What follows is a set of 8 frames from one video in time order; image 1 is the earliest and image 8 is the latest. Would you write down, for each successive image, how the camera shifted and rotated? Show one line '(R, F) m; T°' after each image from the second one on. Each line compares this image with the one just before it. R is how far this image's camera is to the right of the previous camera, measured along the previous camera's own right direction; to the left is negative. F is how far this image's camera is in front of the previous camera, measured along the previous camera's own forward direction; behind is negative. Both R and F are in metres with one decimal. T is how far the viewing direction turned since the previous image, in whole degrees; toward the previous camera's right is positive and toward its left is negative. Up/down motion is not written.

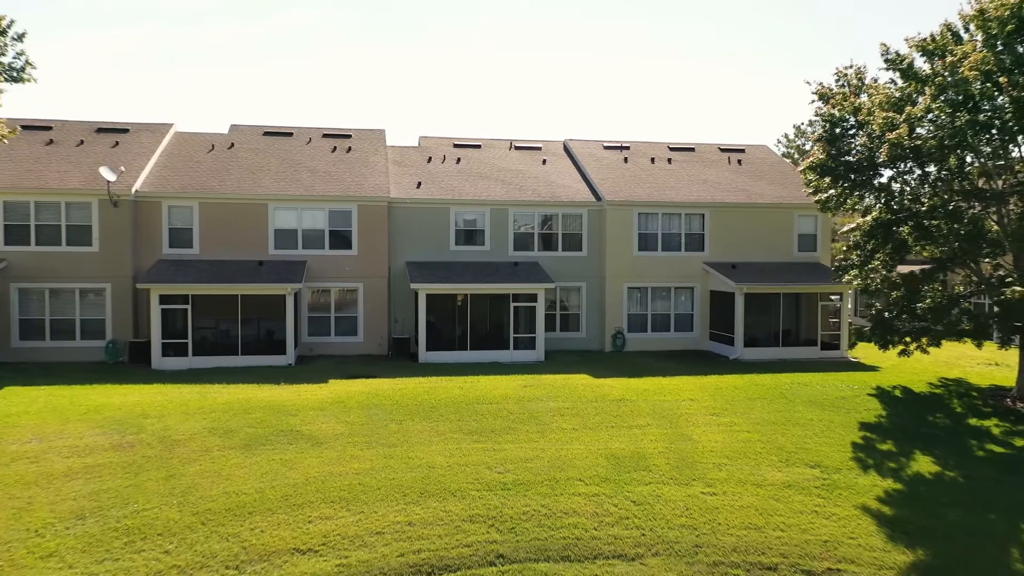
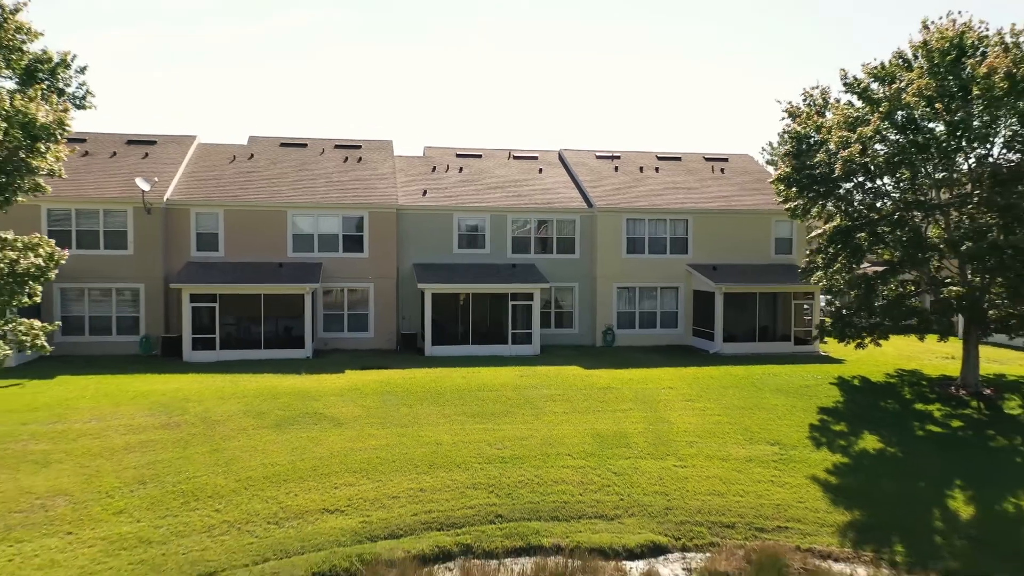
(0.0, -1.8) m; 0°
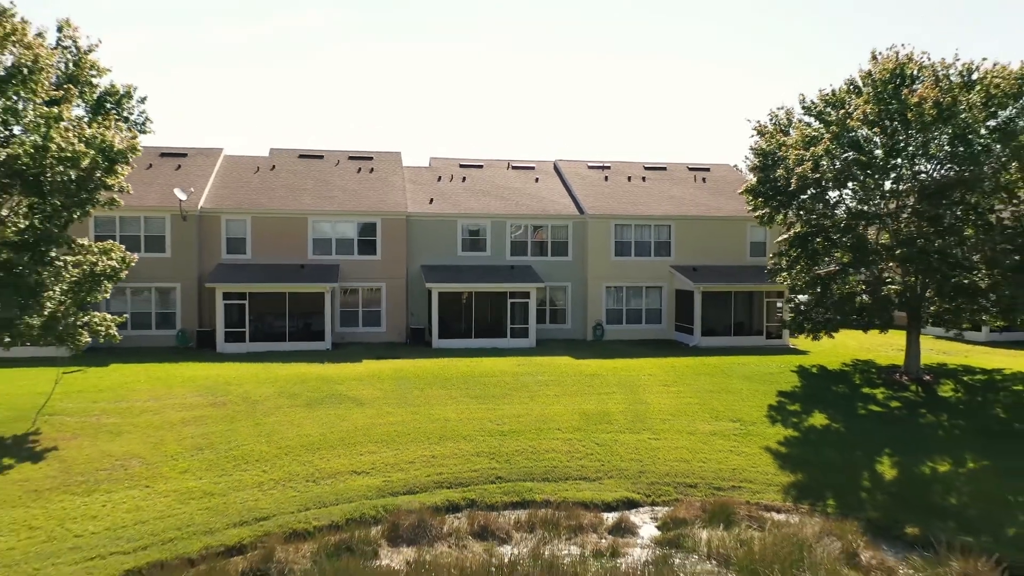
(0.0, -2.3) m; 0°
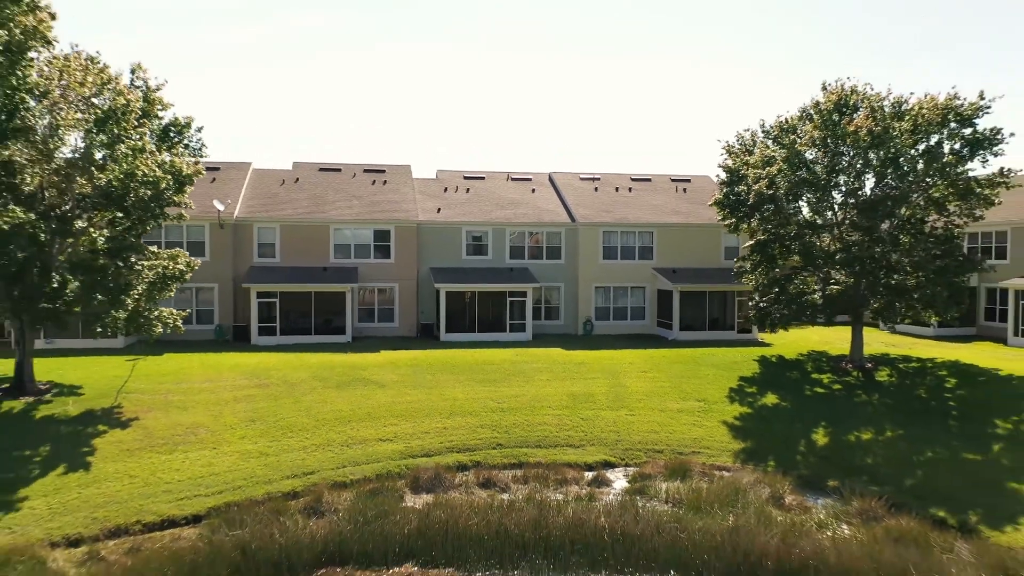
(0.0, -3.0) m; 0°
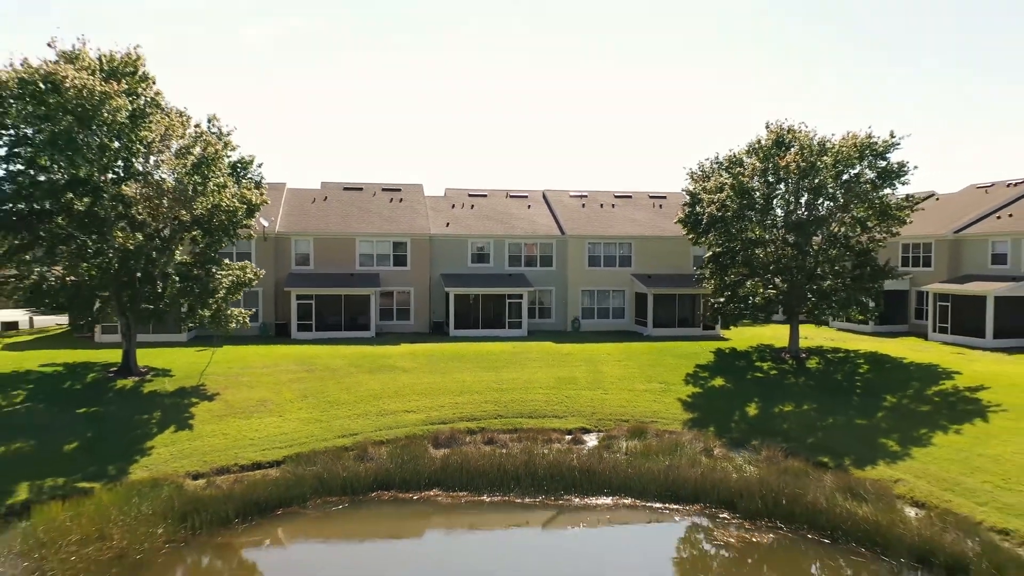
(0.0, -4.7) m; 0°
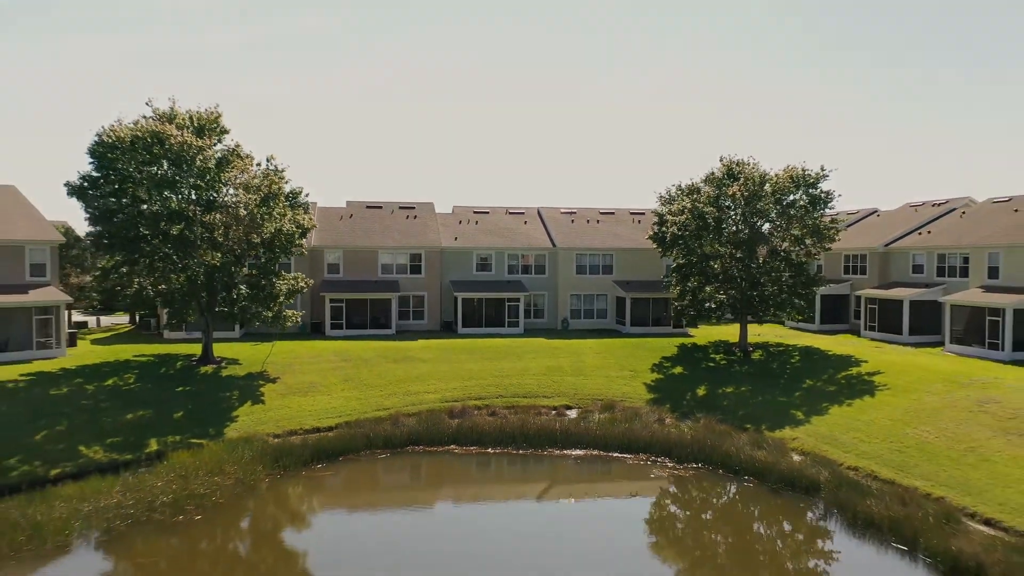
(0.0, -5.7) m; 0°
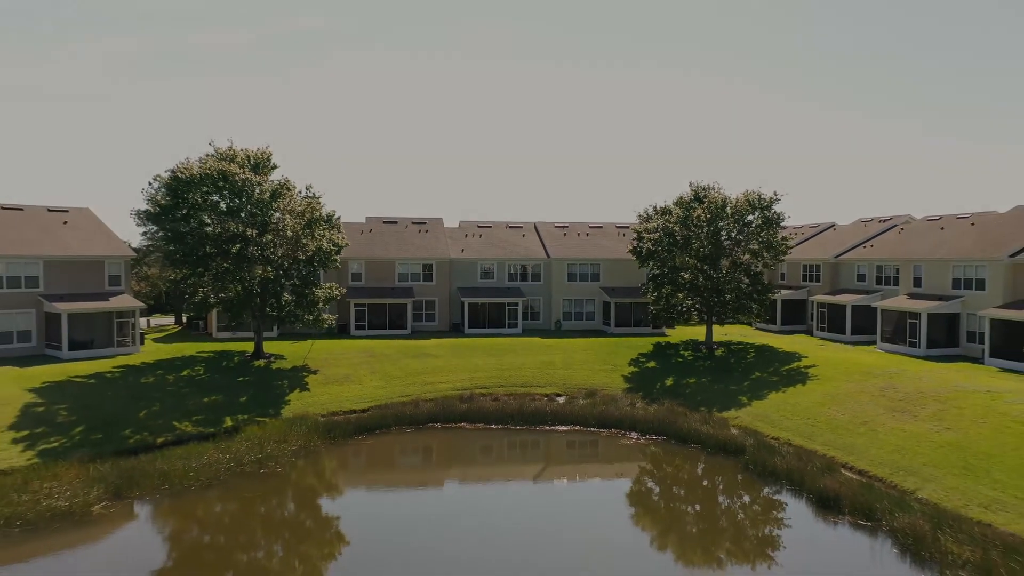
(0.0, -5.6) m; 0°
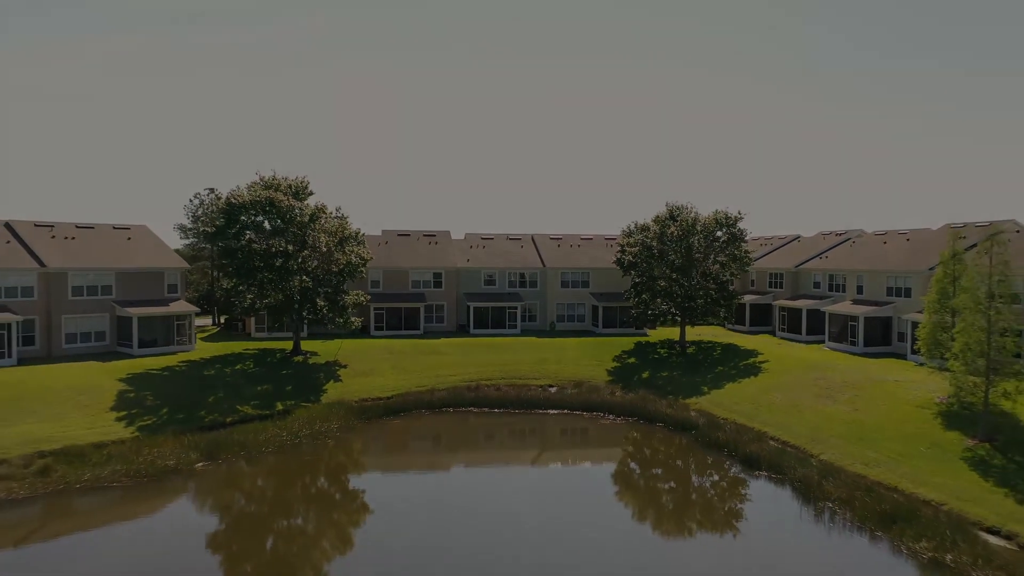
(0.0, -5.8) m; 0°
